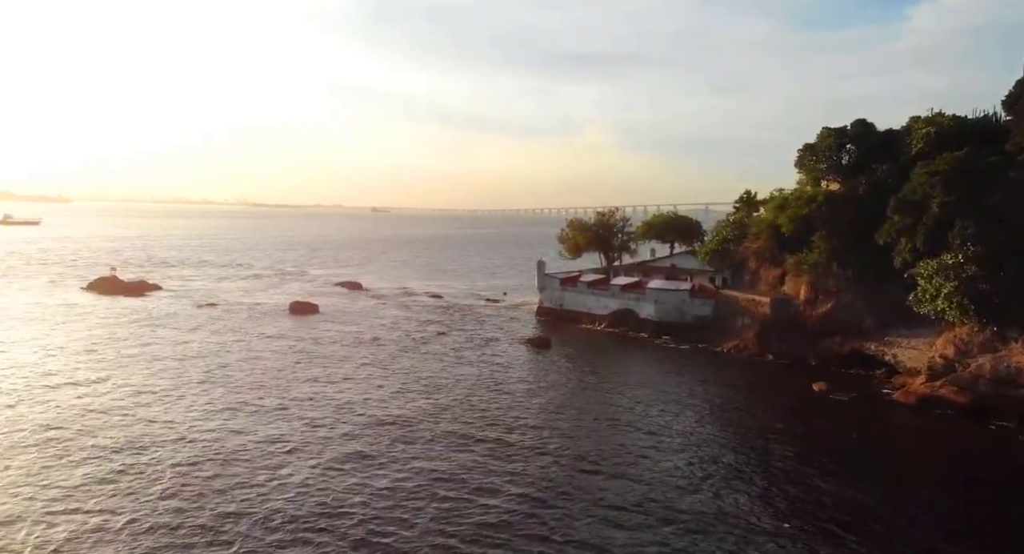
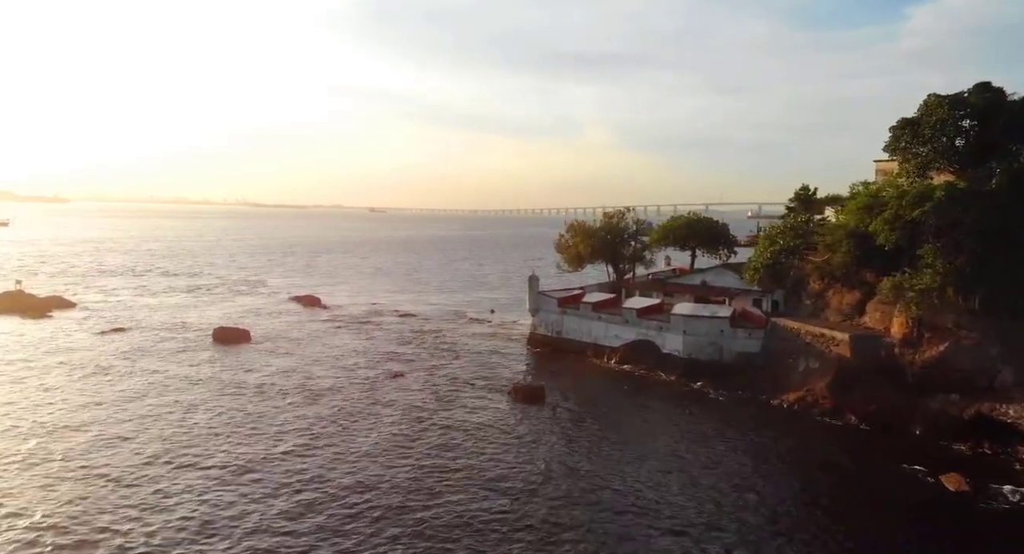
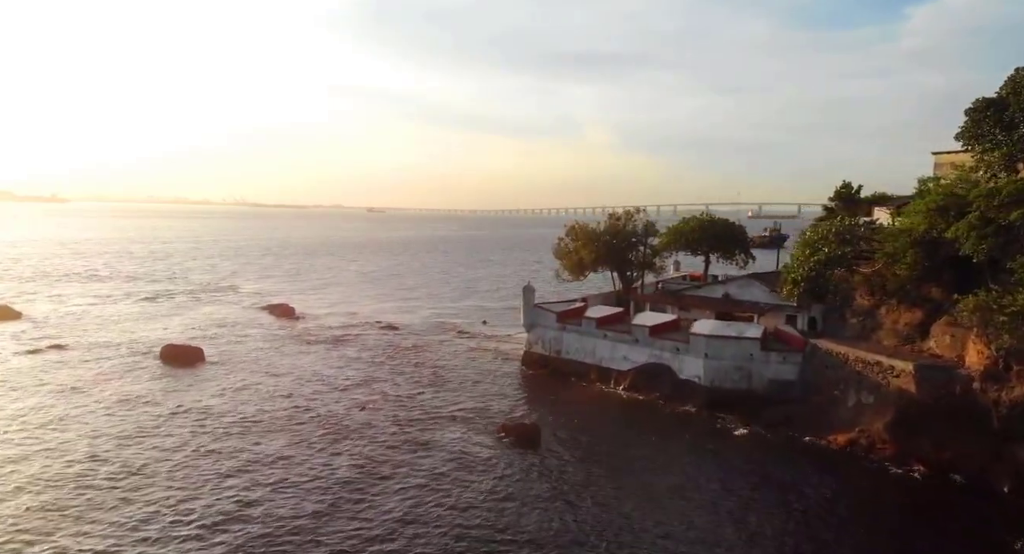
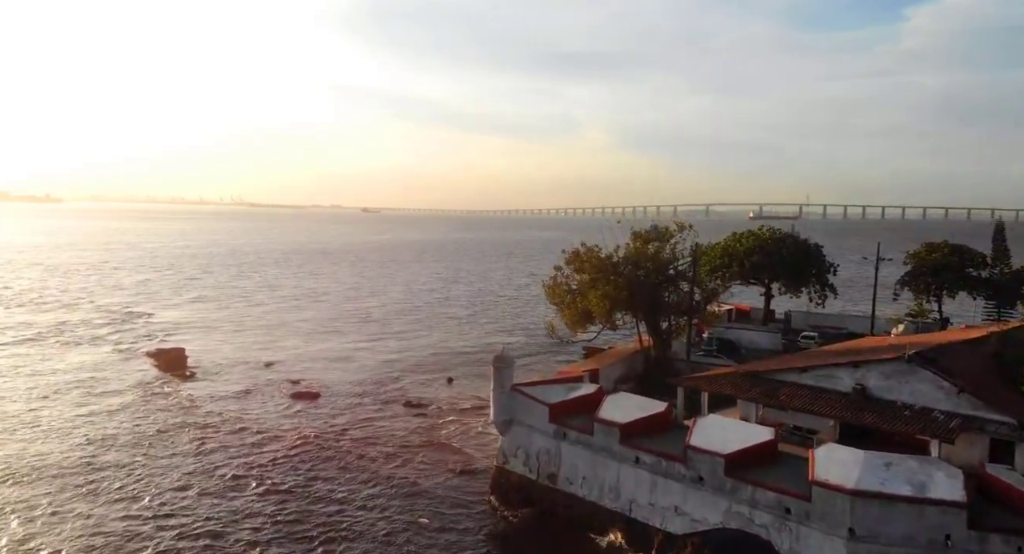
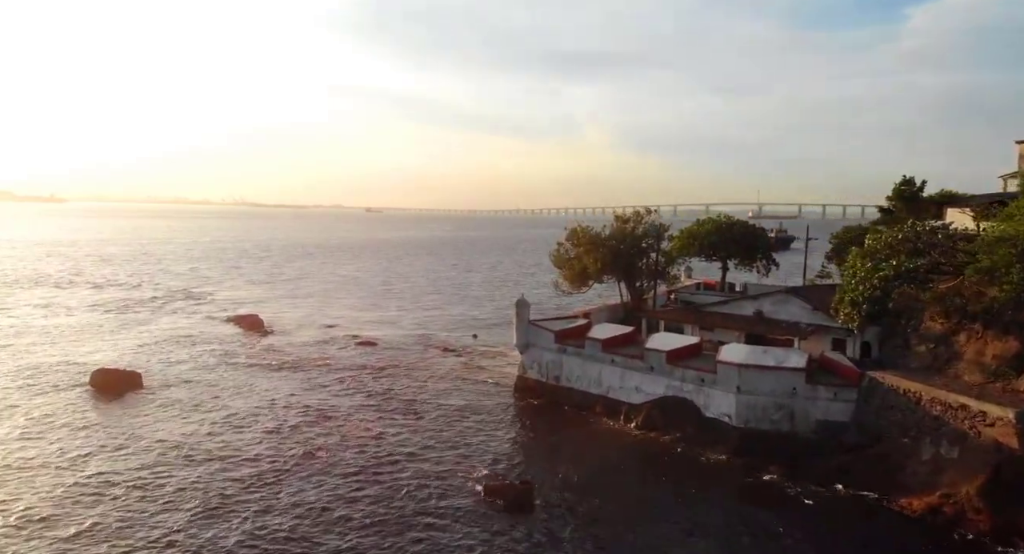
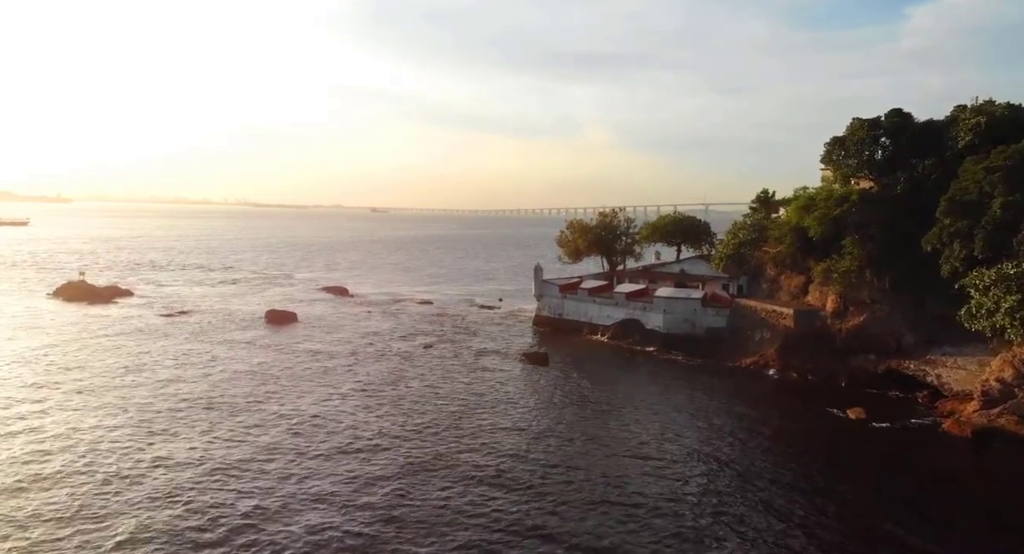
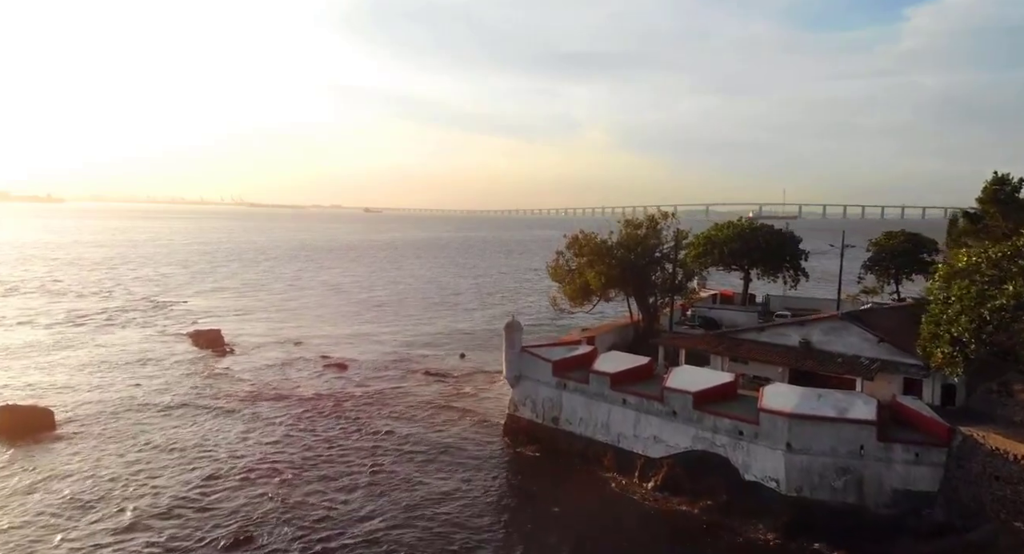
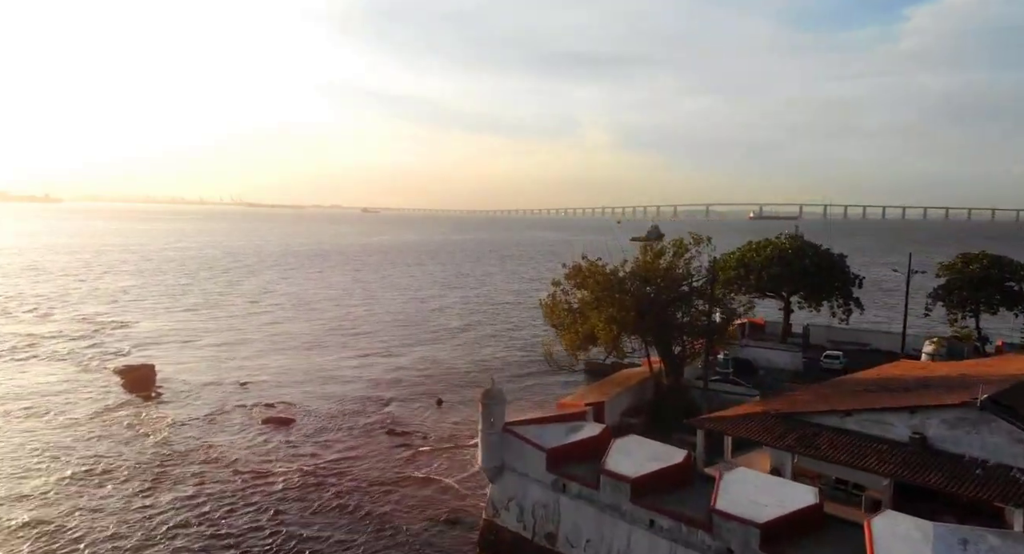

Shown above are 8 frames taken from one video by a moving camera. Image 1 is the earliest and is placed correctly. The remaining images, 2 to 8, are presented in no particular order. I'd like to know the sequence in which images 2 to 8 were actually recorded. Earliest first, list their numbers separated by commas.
6, 2, 3, 5, 7, 4, 8
